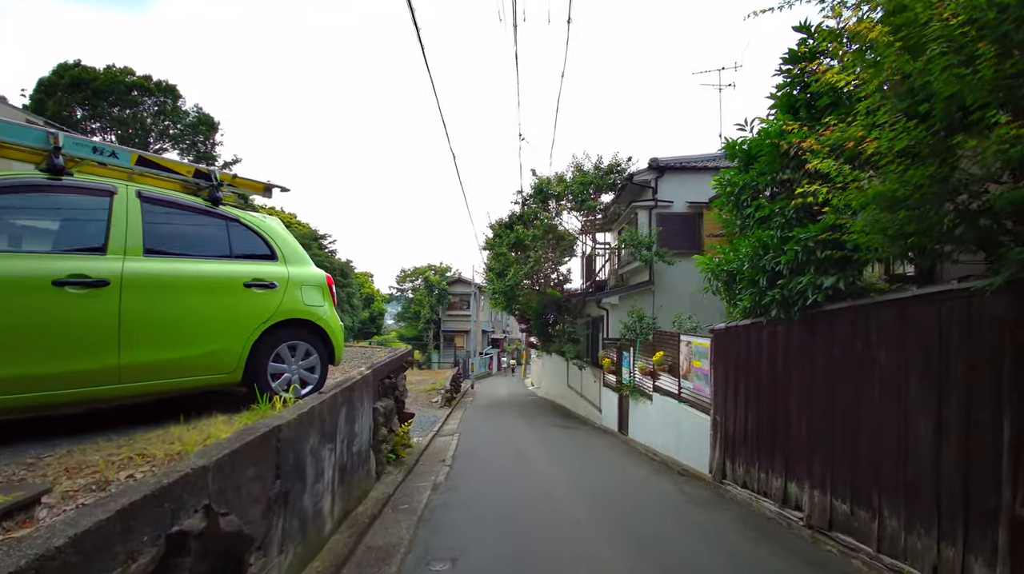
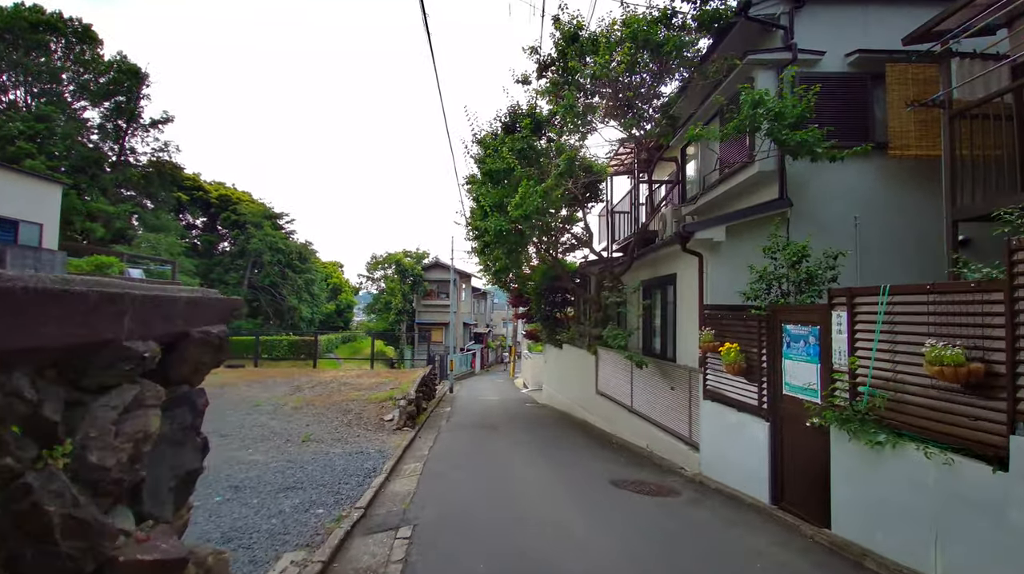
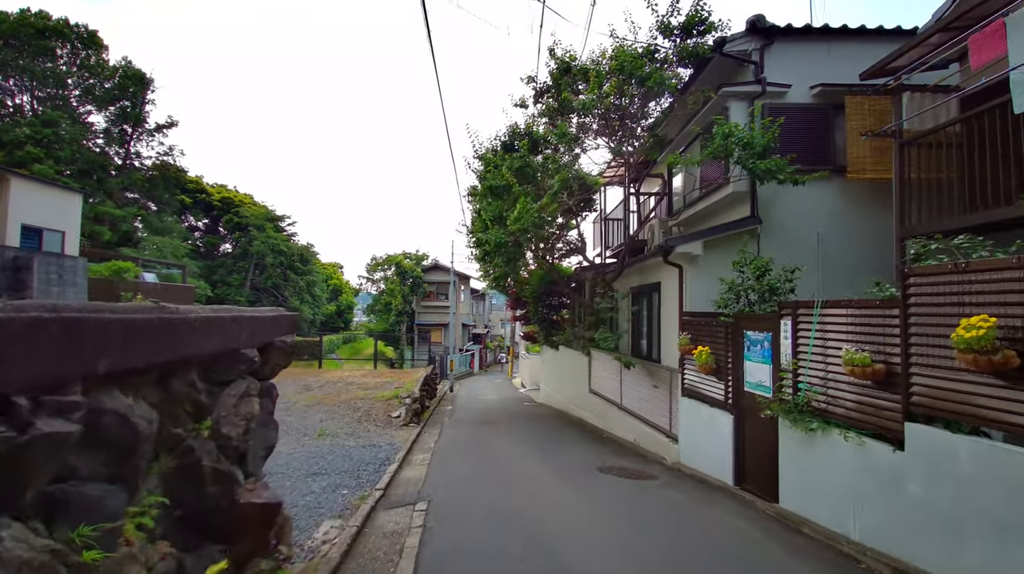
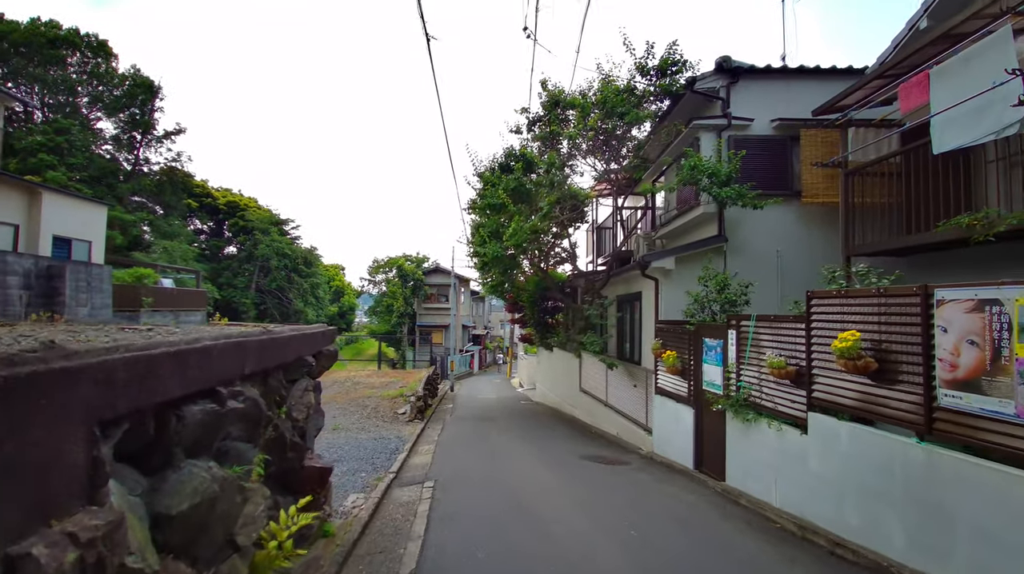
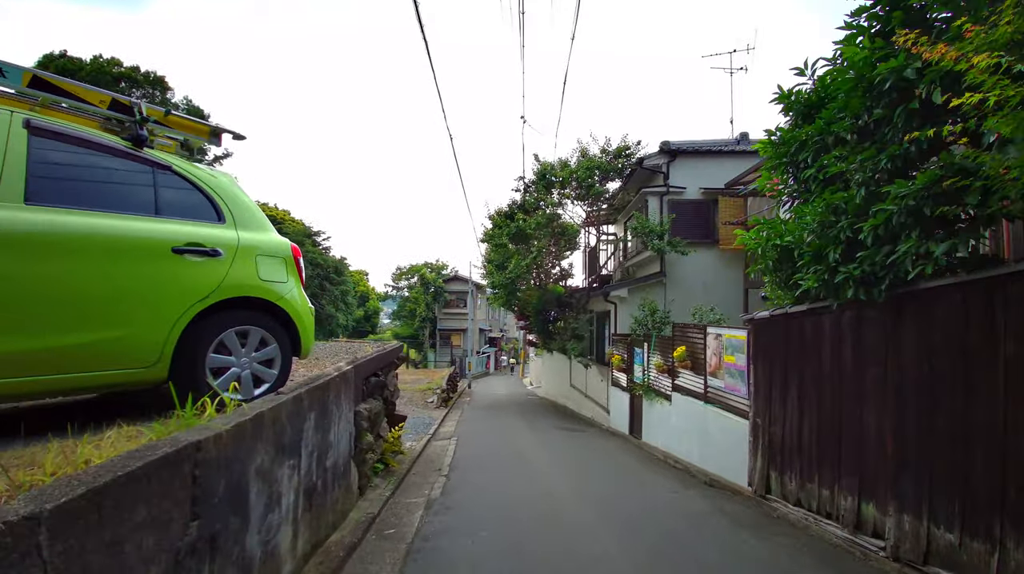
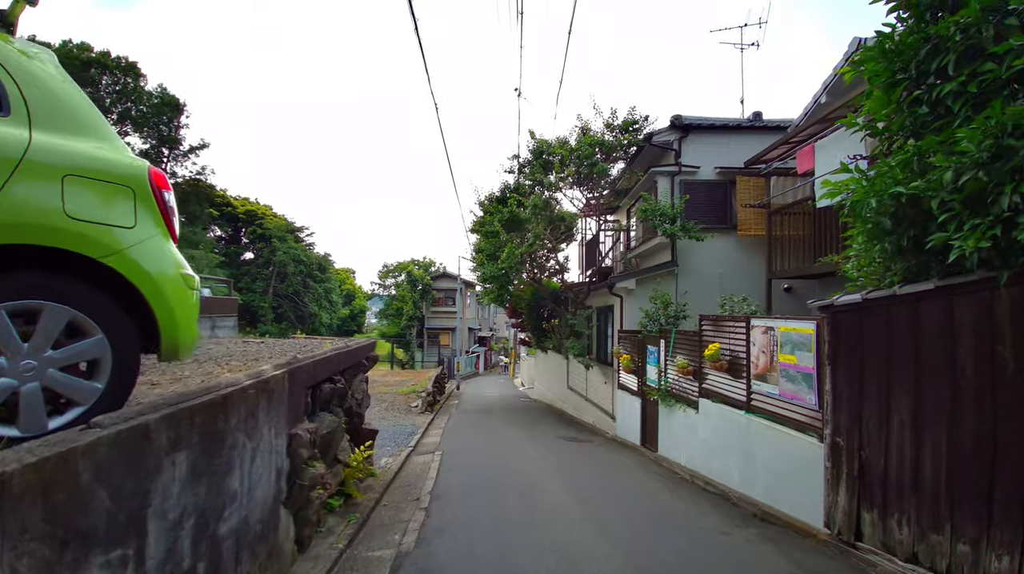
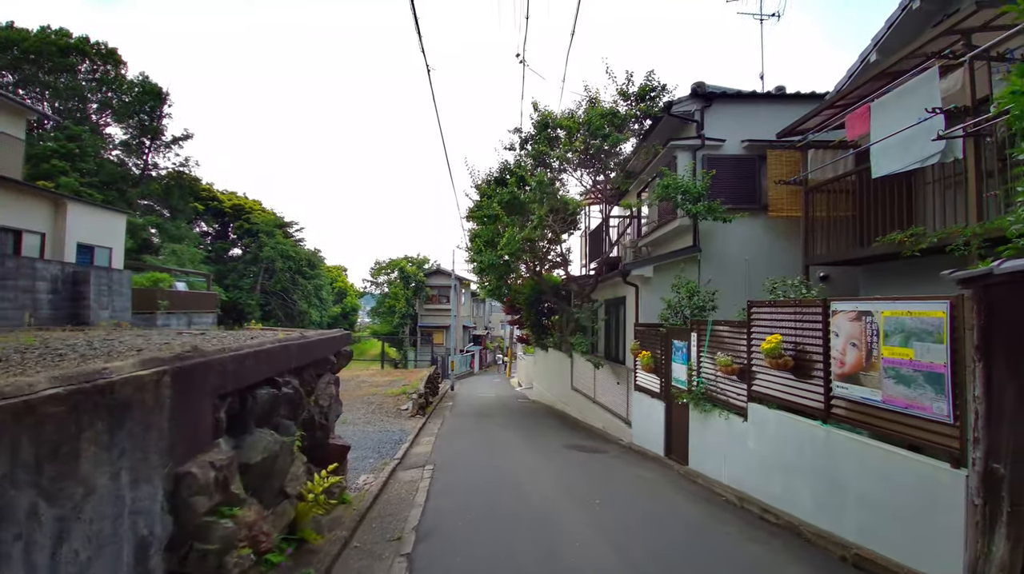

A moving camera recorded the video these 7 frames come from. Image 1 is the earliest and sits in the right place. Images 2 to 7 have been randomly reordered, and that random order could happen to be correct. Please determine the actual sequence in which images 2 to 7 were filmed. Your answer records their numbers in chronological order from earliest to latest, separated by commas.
5, 6, 7, 4, 3, 2
